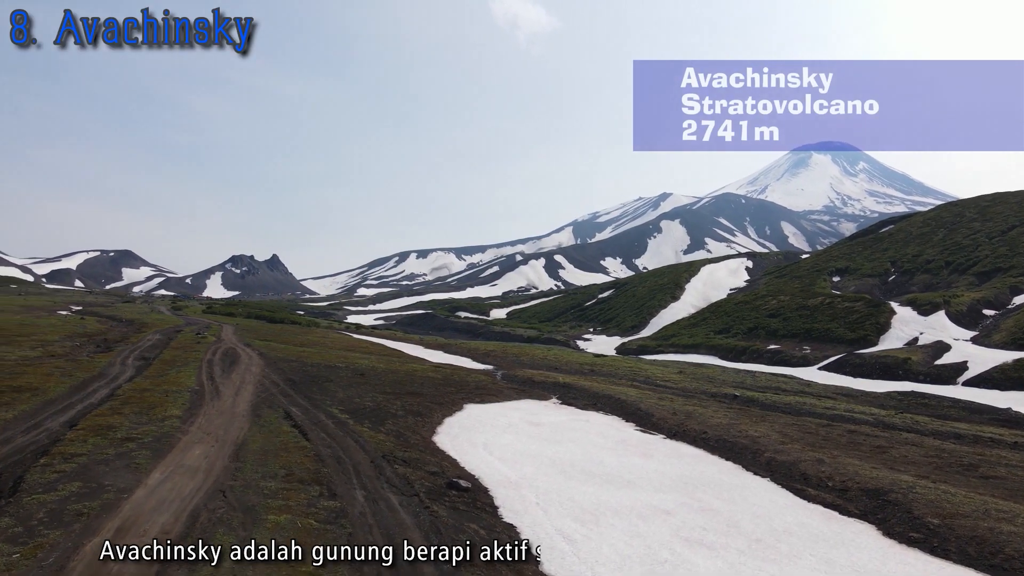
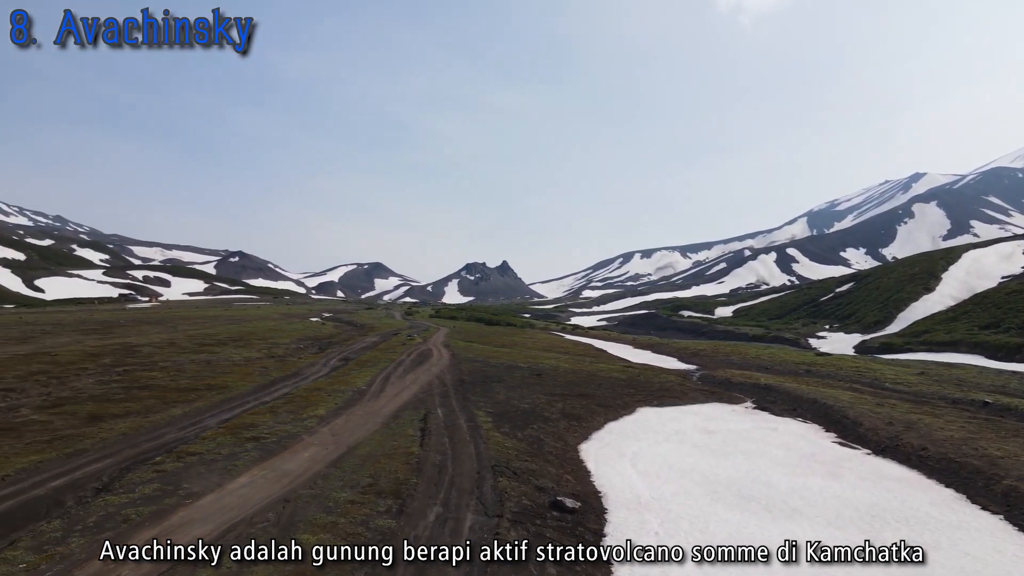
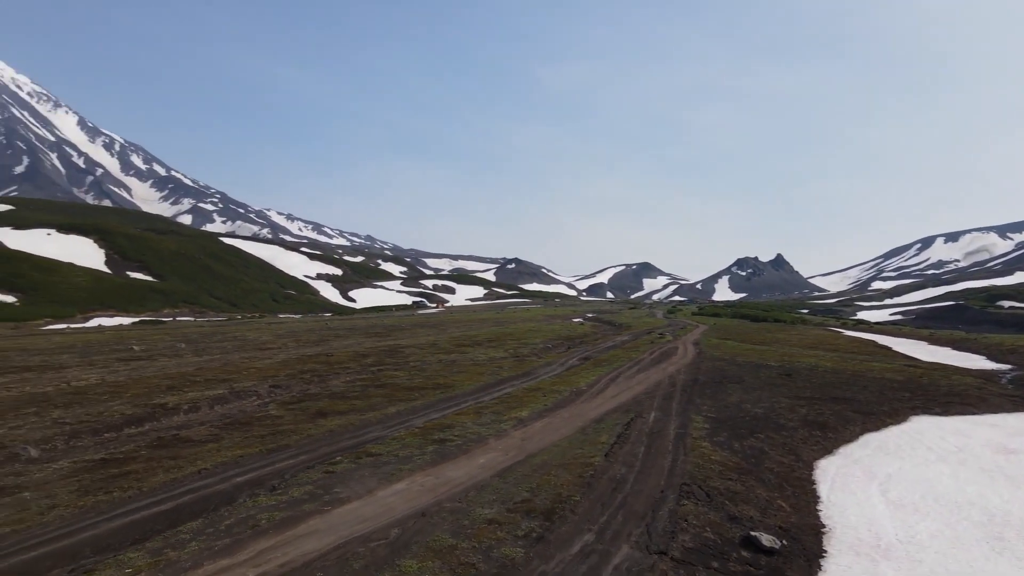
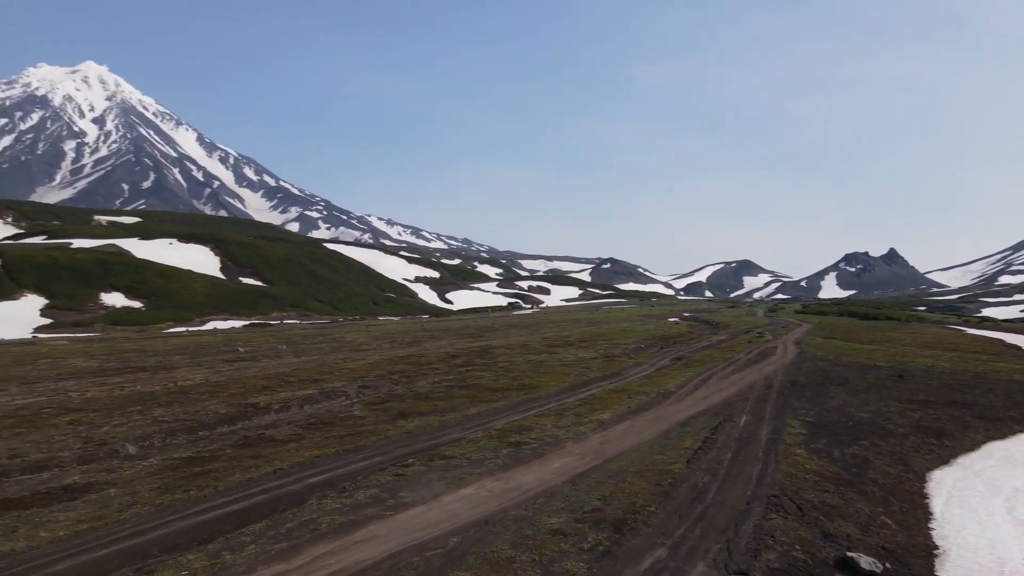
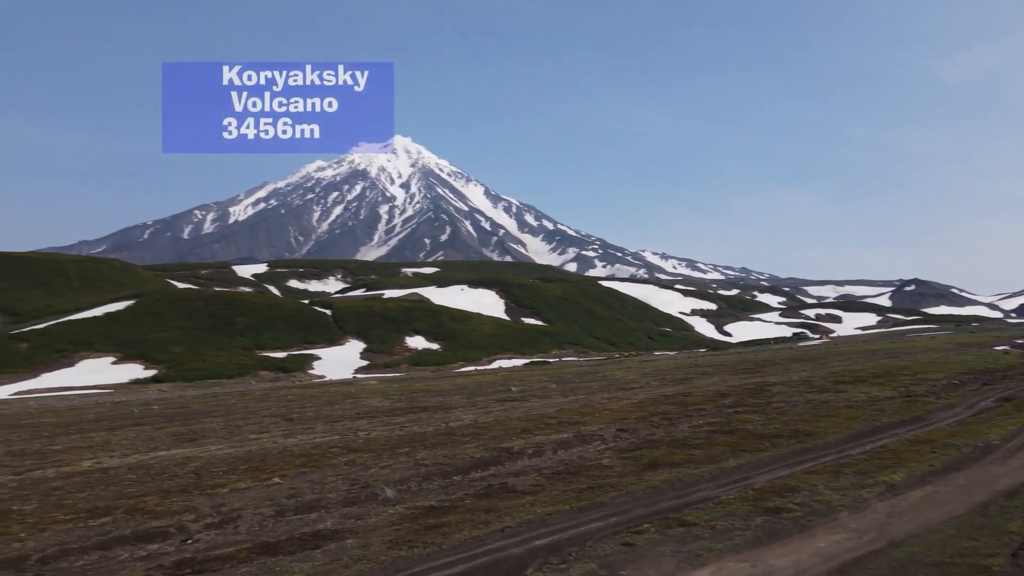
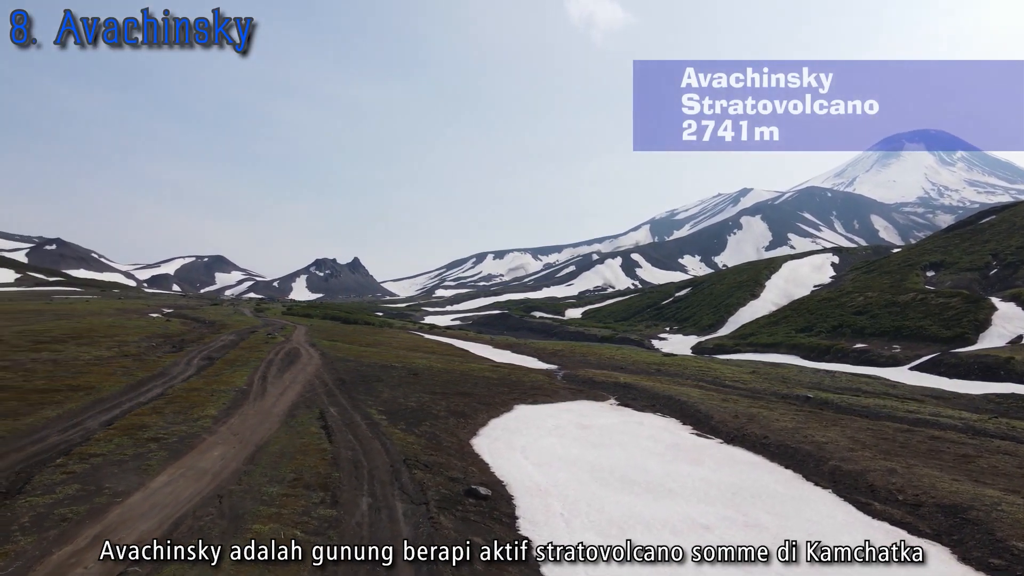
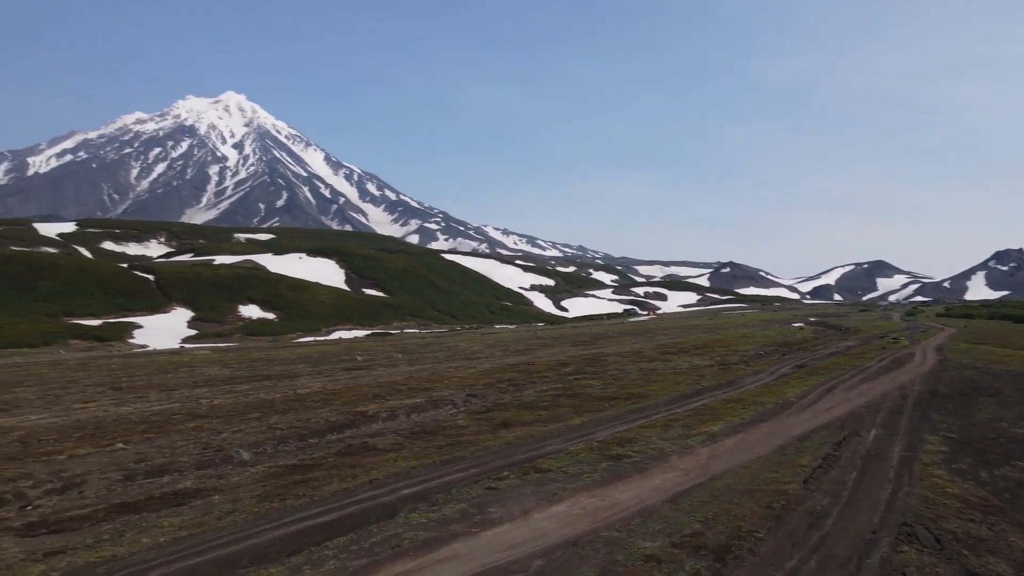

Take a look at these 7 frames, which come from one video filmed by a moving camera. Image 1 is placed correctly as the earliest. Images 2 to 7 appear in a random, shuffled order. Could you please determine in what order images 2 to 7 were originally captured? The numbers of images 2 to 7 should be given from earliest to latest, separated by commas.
6, 2, 3, 4, 7, 5
